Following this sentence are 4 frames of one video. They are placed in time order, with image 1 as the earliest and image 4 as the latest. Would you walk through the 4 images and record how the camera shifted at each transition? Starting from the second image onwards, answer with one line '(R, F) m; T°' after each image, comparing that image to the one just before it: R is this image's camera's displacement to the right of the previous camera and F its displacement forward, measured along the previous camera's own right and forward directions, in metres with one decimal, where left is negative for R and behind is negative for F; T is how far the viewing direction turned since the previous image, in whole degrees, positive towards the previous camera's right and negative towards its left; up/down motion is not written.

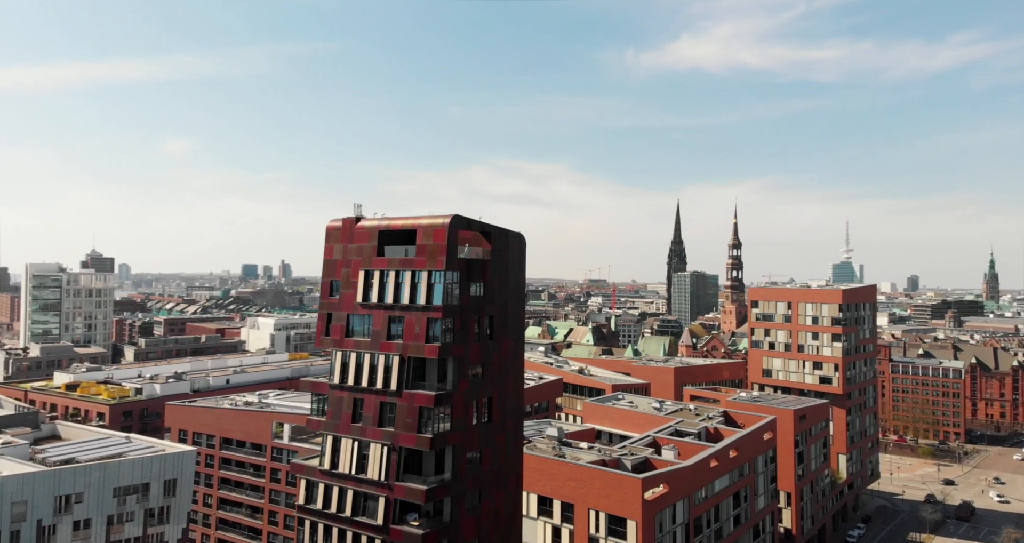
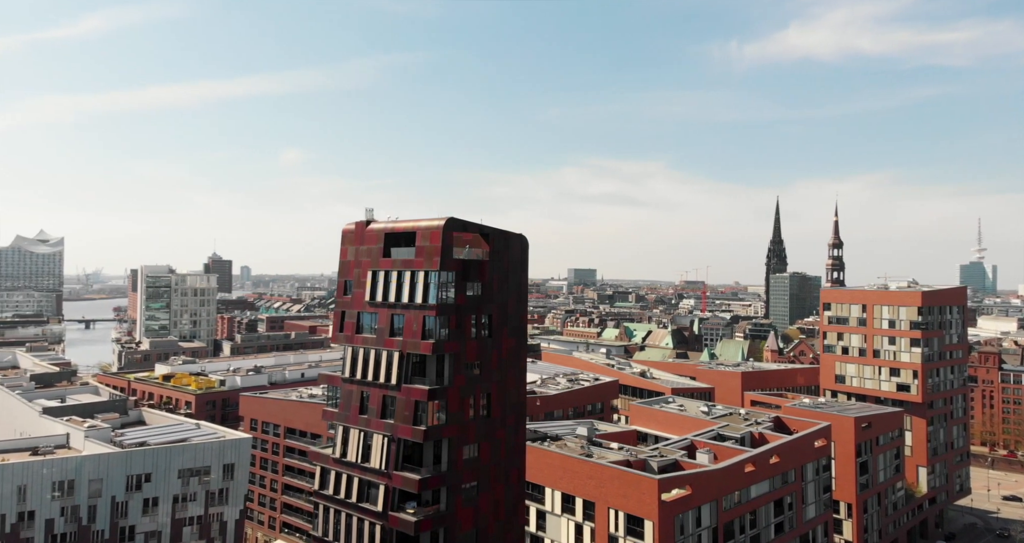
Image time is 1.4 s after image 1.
(+6.7, -1.2) m; -8°
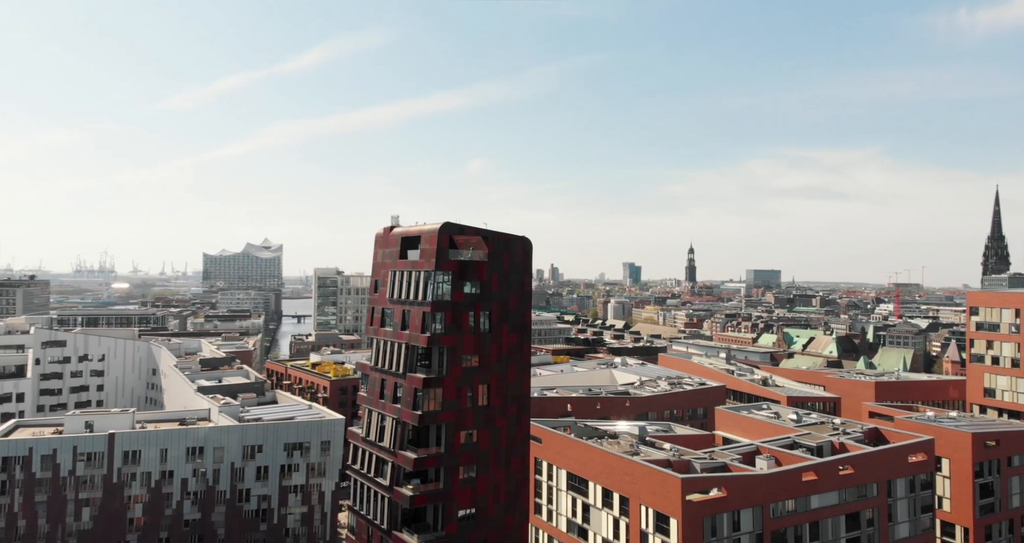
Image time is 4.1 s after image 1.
(+13.5, -1.3) m; -16°
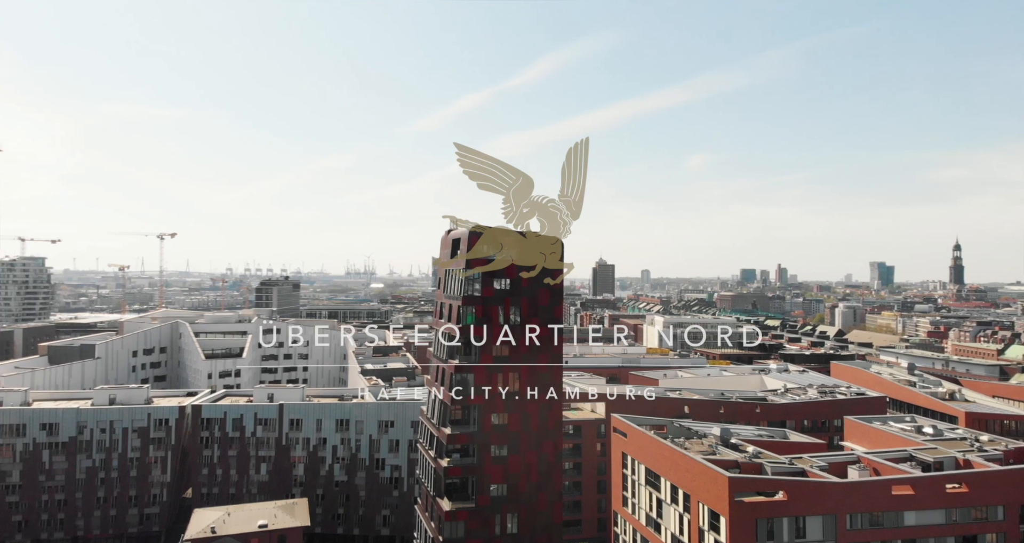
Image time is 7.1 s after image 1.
(+16.3, +0.1) m; -20°
